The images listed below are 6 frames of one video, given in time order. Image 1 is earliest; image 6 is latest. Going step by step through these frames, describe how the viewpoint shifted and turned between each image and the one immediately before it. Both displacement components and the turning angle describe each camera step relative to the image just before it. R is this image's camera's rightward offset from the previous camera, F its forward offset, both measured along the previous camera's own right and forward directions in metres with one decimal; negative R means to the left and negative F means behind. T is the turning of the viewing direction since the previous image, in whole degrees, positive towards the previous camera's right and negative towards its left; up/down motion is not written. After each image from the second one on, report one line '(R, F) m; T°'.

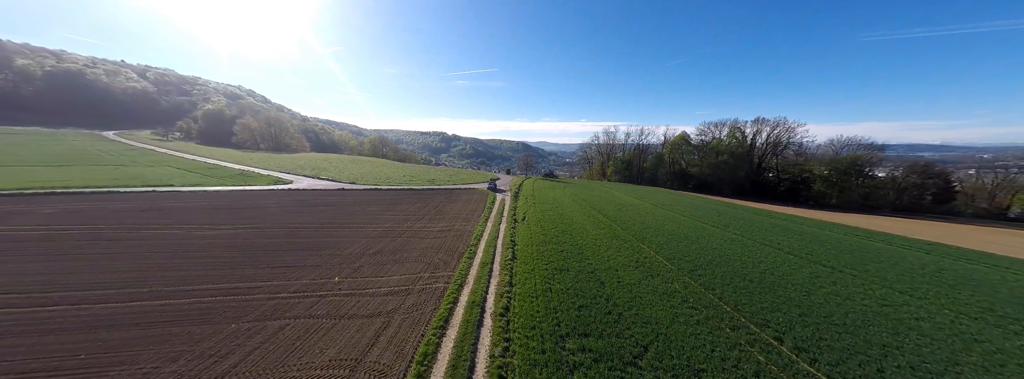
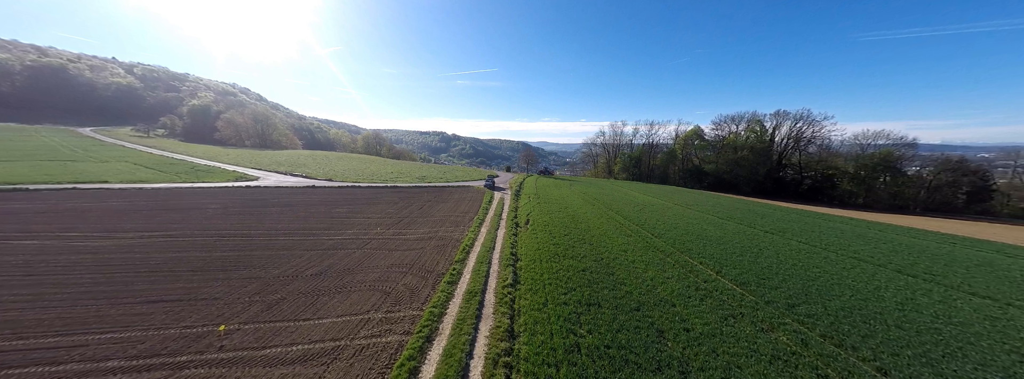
(0.0, +5.2) m; 0°
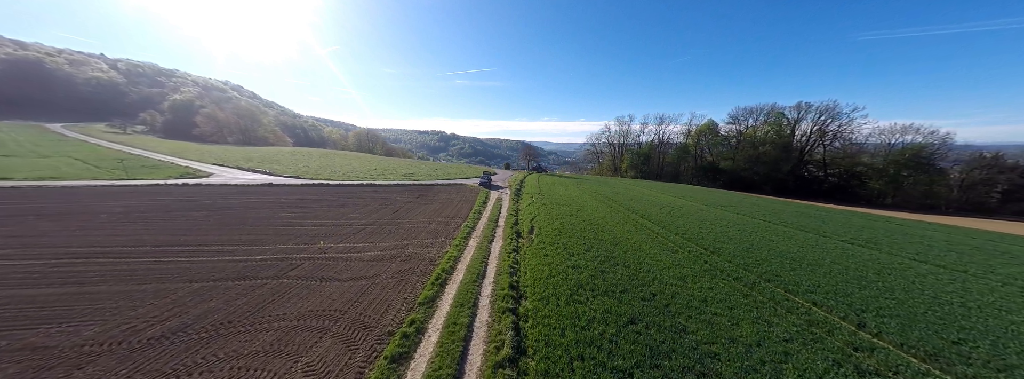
(0.0, +5.1) m; 0°
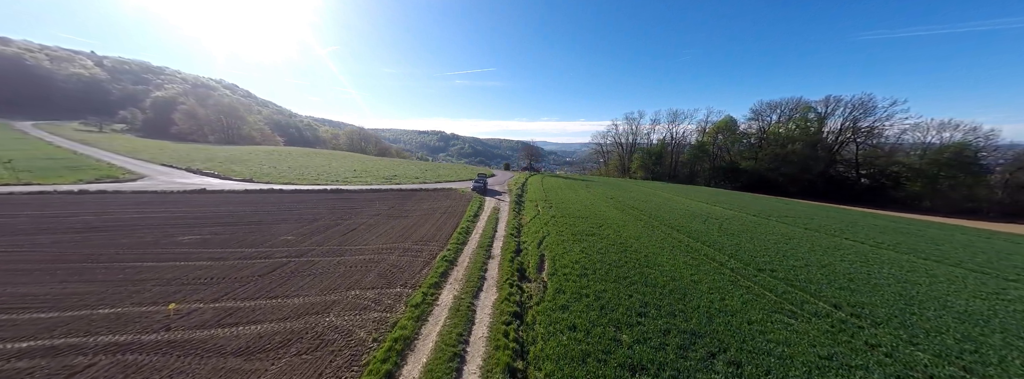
(0.0, +5.3) m; 0°
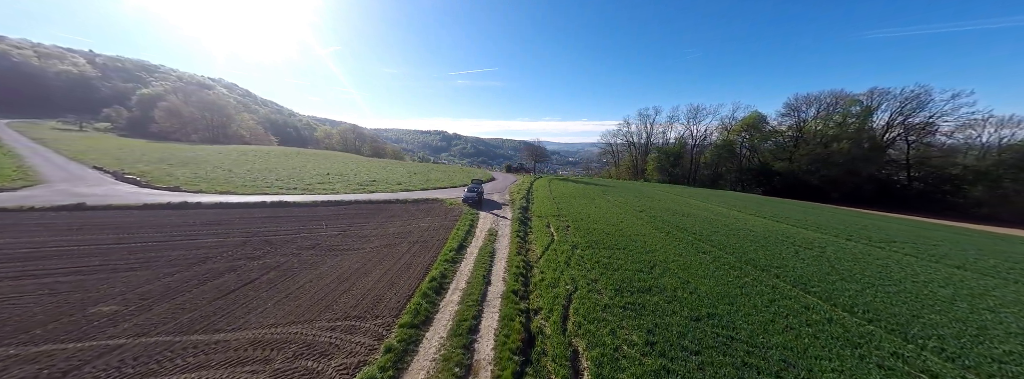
(0.0, +5.8) m; -1°
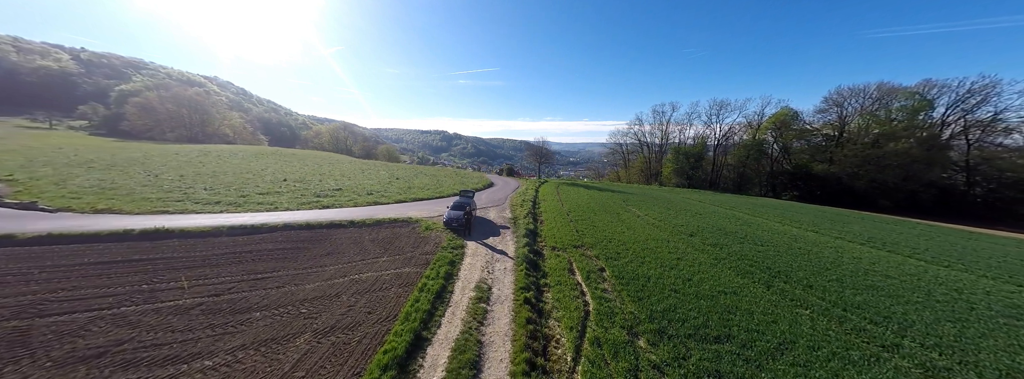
(-0.1, +5.9) m; 0°
